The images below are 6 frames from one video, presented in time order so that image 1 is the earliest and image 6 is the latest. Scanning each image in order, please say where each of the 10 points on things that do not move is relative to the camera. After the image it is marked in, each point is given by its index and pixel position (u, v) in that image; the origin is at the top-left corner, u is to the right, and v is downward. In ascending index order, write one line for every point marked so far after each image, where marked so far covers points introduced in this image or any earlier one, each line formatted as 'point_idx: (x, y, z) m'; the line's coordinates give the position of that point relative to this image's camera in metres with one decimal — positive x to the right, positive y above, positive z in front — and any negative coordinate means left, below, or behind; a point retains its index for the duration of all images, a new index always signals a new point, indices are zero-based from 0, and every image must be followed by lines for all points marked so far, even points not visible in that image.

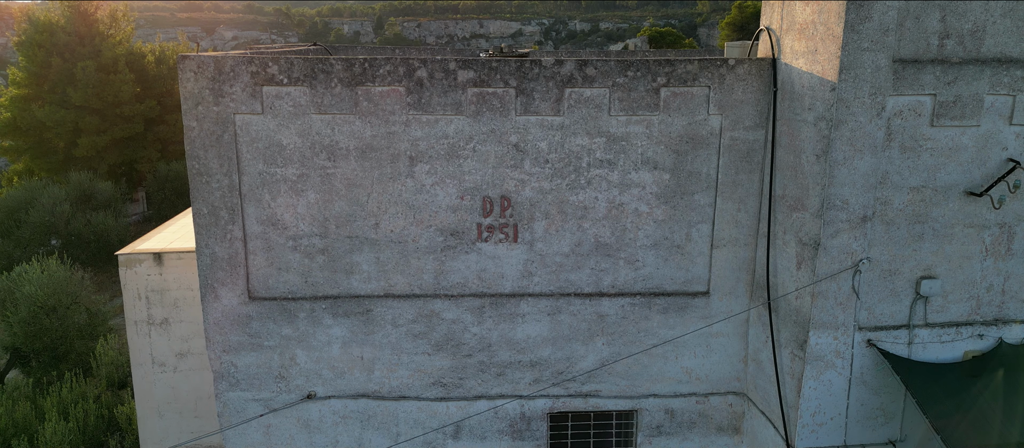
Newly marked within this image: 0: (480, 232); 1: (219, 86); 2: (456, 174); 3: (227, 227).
0: (-0.1, 0.0, +3.5) m
1: (-1.3, +0.6, +3.2) m
2: (-0.2, +0.3, +3.4) m
3: (-1.3, 0.0, +3.4) m
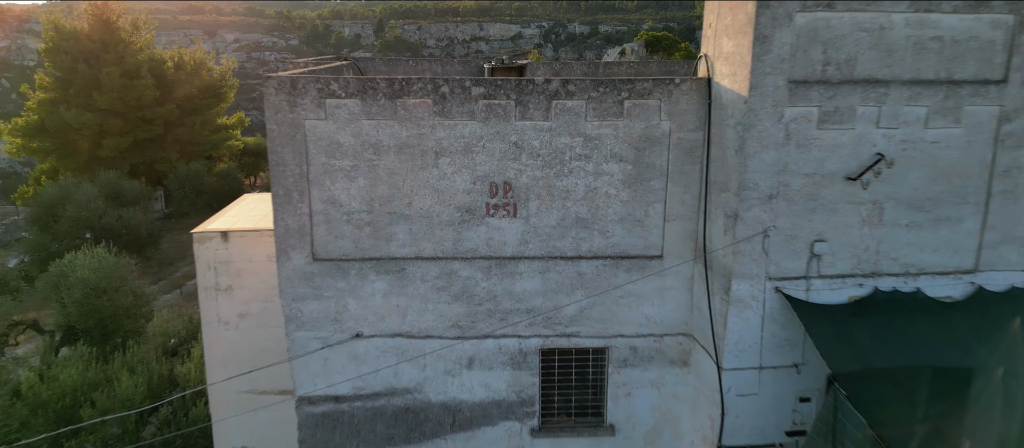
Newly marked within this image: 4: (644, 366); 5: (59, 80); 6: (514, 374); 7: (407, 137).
0: (-0.1, +0.1, +4.6) m
1: (-1.3, +0.7, +4.3) m
2: (-0.2, +0.4, +4.5) m
3: (-1.3, +0.1, +4.5) m
4: (+0.9, -0.9, +4.9) m
5: (-11.8, +3.7, +19.0) m
6: (0.0, -1.0, +4.9) m
7: (-0.6, +0.5, +4.4) m
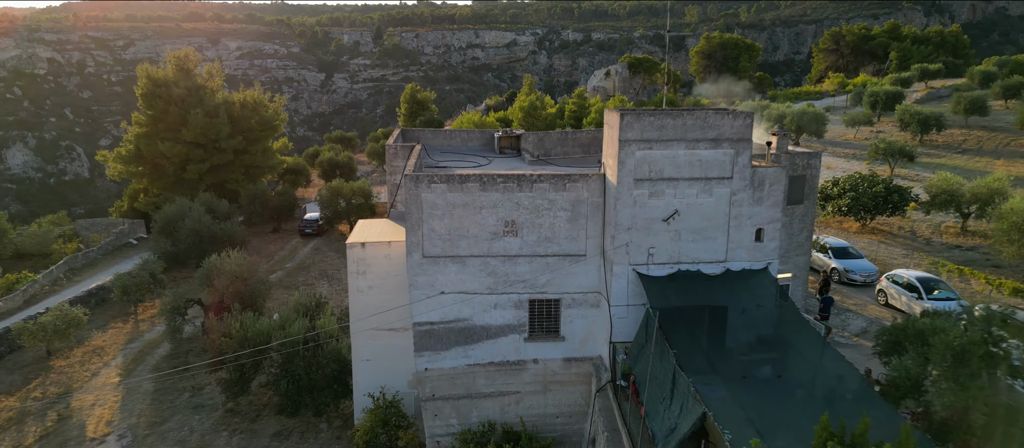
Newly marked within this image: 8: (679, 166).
0: (-0.1, -0.1, +9.7) m
1: (-1.2, +0.5, +9.4) m
2: (-0.2, +0.2, +9.6) m
3: (-1.3, -0.1, +9.6) m
4: (+0.9, -1.1, +10.1) m
5: (-11.8, +3.5, +24.0) m
6: (+0.1, -1.2, +10.0) m
7: (-0.6, +0.3, +9.5) m
8: (+2.1, +0.7, +9.2) m
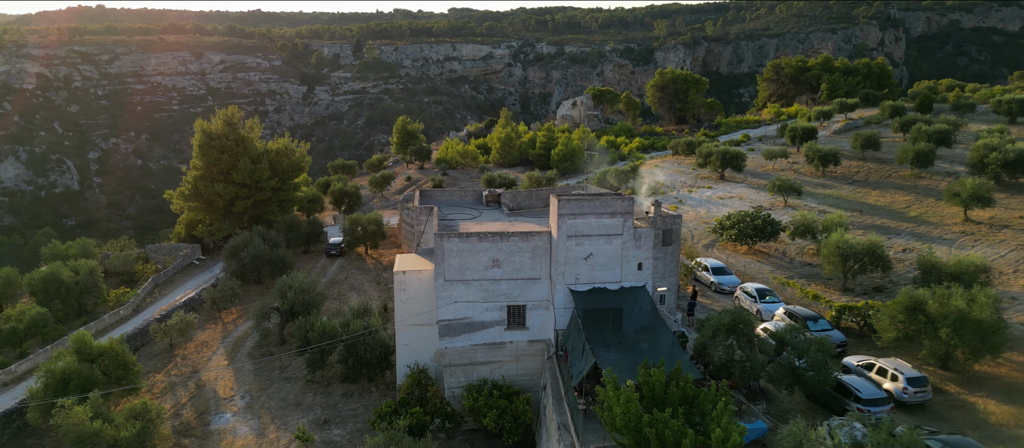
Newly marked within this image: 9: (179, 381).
0: (-0.4, -0.9, +16.4) m
1: (-1.6, -0.3, +16.1) m
2: (-0.5, -0.7, +16.3) m
3: (-1.6, -0.9, +16.2) m
4: (+0.6, -2.0, +16.8) m
5: (-12.7, +2.5, +30.4) m
6: (-0.3, -2.0, +16.7) m
7: (-0.9, -0.5, +16.2) m
8: (+1.8, -0.1, +15.9) m
9: (-8.8, -4.1, +19.3) m
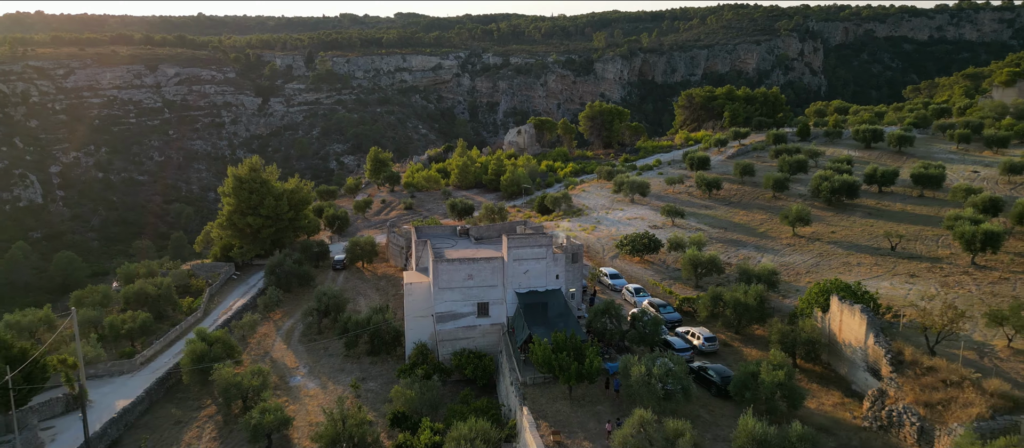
0: (-1.6, -2.0, +26.8) m
1: (-2.8, -1.4, +26.4) m
2: (-1.7, -1.7, +26.7) m
3: (-2.8, -2.0, +26.6) m
4: (-0.6, -3.0, +27.3) m
5: (-14.9, +1.2, +39.9) m
6: (-1.5, -3.1, +27.1) m
7: (-2.1, -1.6, +26.6) m
8: (+0.6, -1.1, +26.5) m
9: (-10.1, -5.3, +29.1) m
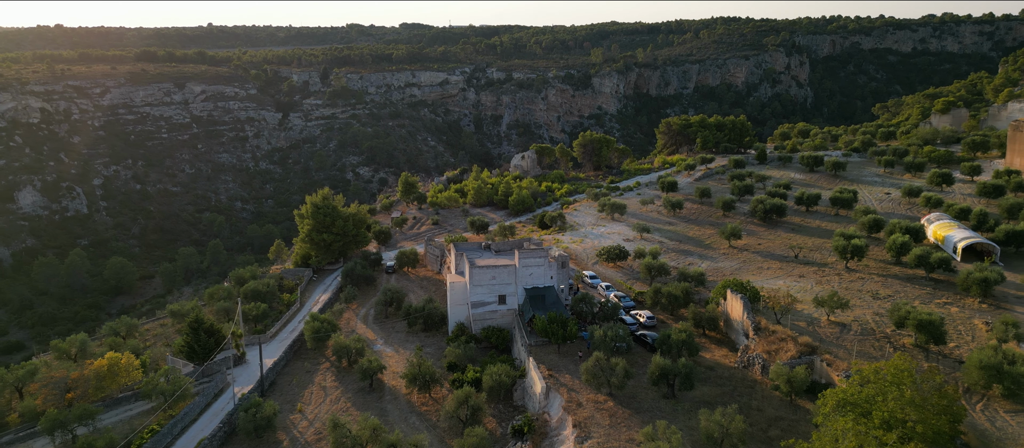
0: (-1.1, -3.0, +40.3) m
1: (-2.2, -2.4, +40.0) m
2: (-1.2, -2.8, +40.2) m
3: (-2.3, -3.0, +40.1) m
4: (-0.1, -4.1, +40.8) m
5: (-14.3, +0.1, +53.5) m
6: (-1.0, -4.1, +40.7) m
7: (-1.6, -2.6, +40.1) m
8: (+1.1, -2.1, +40.0) m
9: (-9.6, -6.4, +42.7) m
